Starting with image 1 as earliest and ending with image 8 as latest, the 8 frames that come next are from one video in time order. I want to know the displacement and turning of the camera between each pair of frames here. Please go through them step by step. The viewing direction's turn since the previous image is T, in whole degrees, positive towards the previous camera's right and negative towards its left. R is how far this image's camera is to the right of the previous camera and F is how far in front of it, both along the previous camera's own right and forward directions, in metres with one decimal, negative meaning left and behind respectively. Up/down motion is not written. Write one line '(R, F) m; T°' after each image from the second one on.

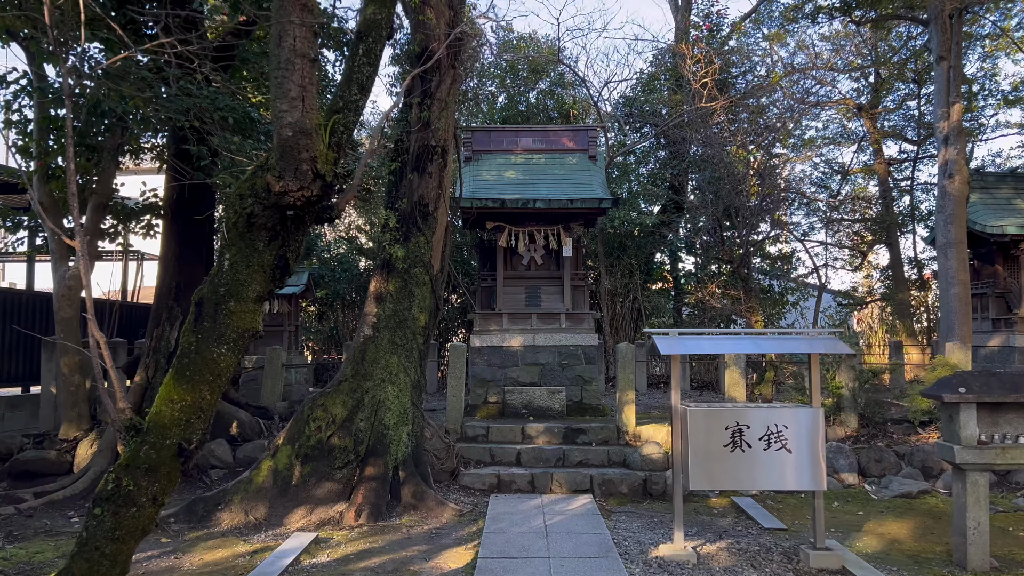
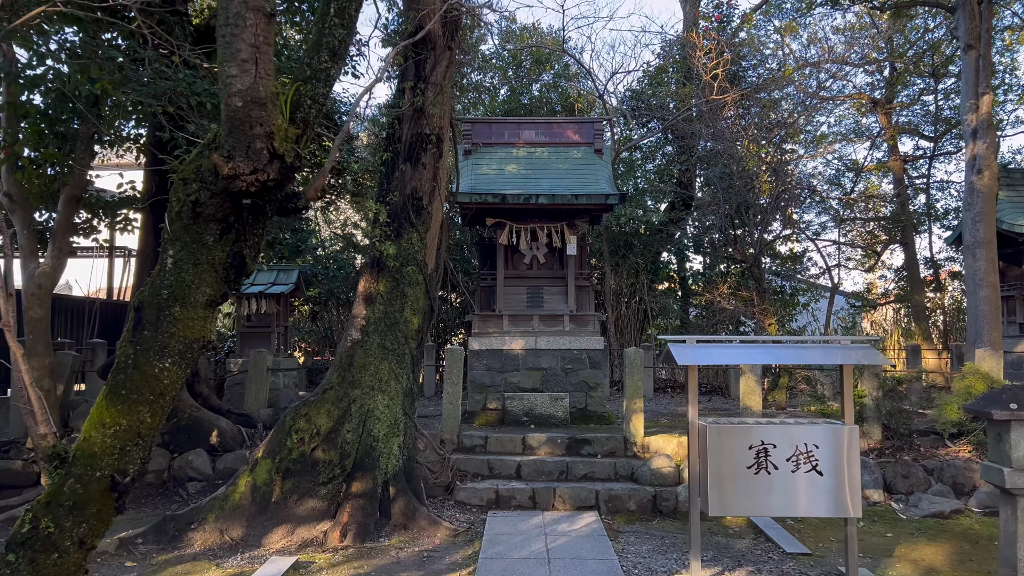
(0.0, +0.5) m; 0°
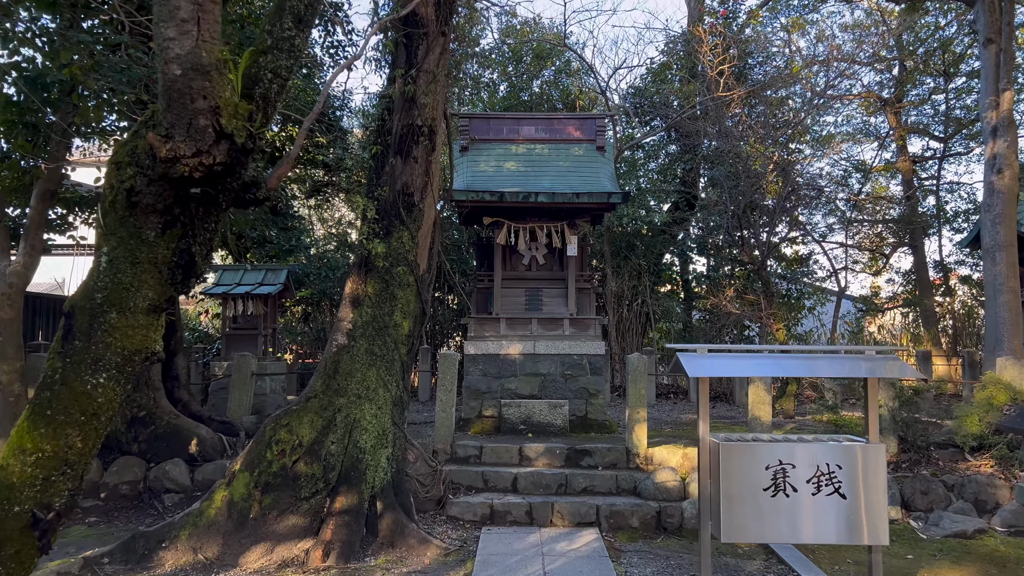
(0.0, +0.4) m; 0°
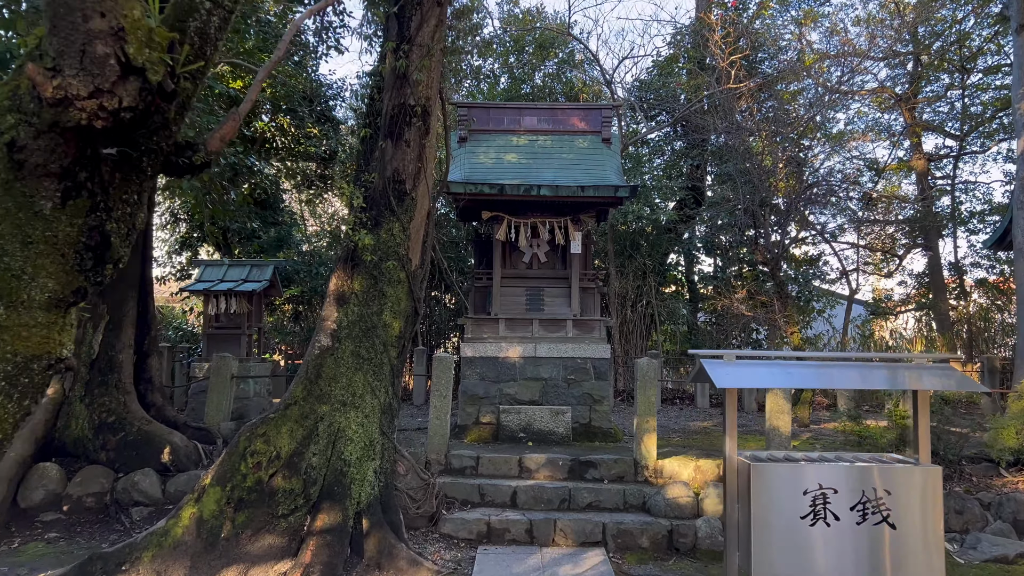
(0.0, +0.5) m; 0°
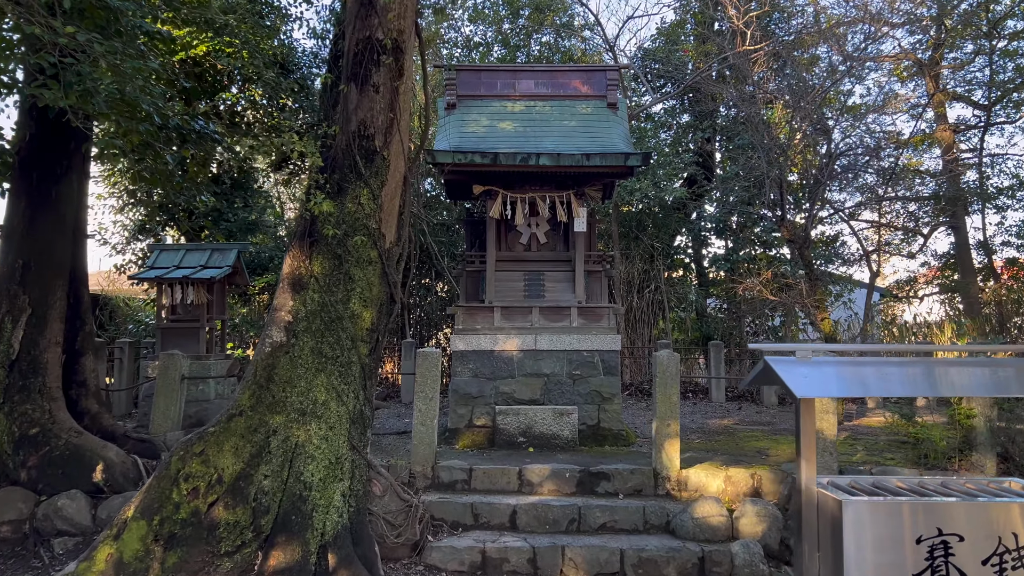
(0.0, +1.0) m; 0°
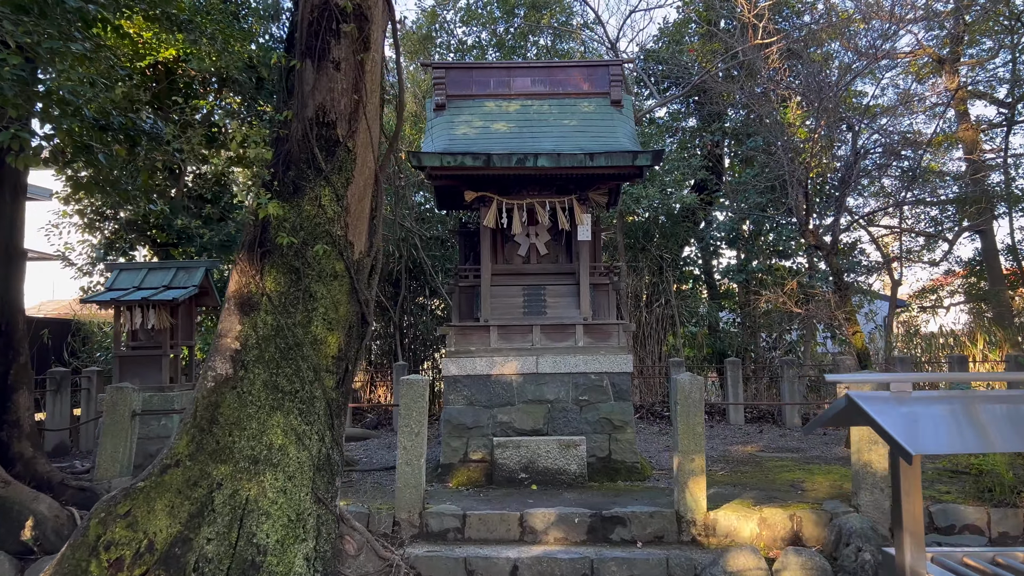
(0.0, +0.7) m; 0°
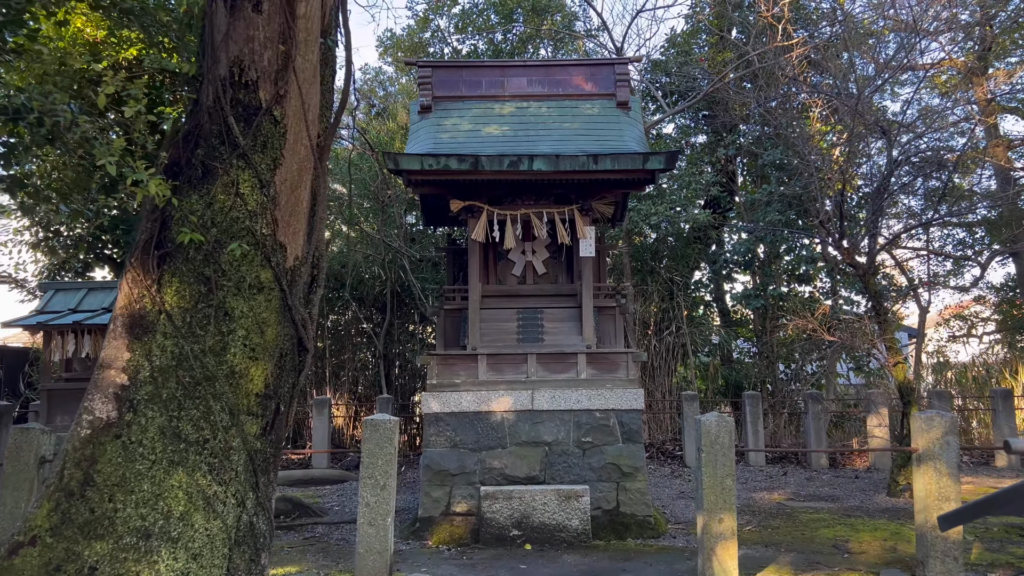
(+0.1, +0.9) m; 0°
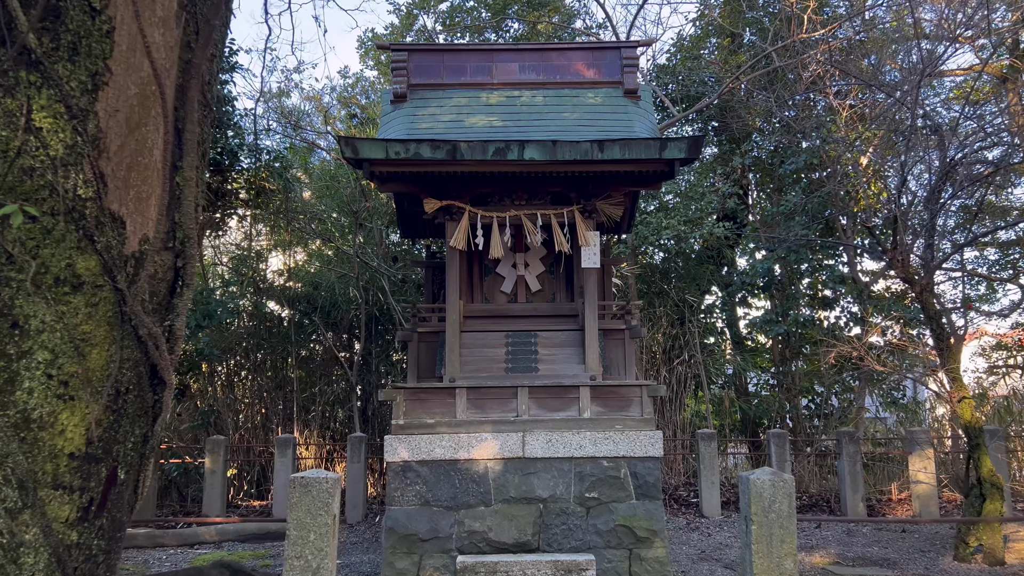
(+0.1, +1.1) m; 0°
